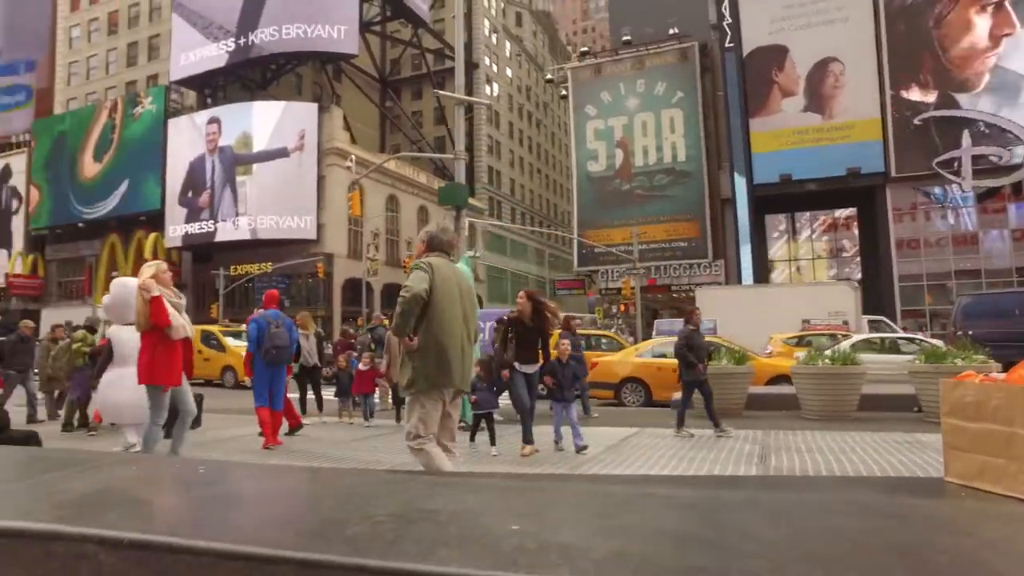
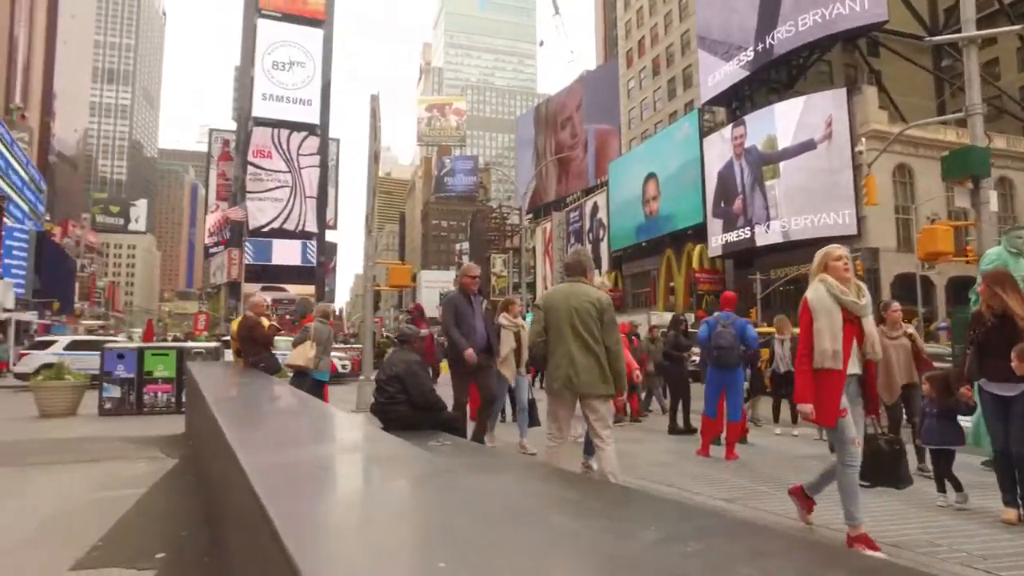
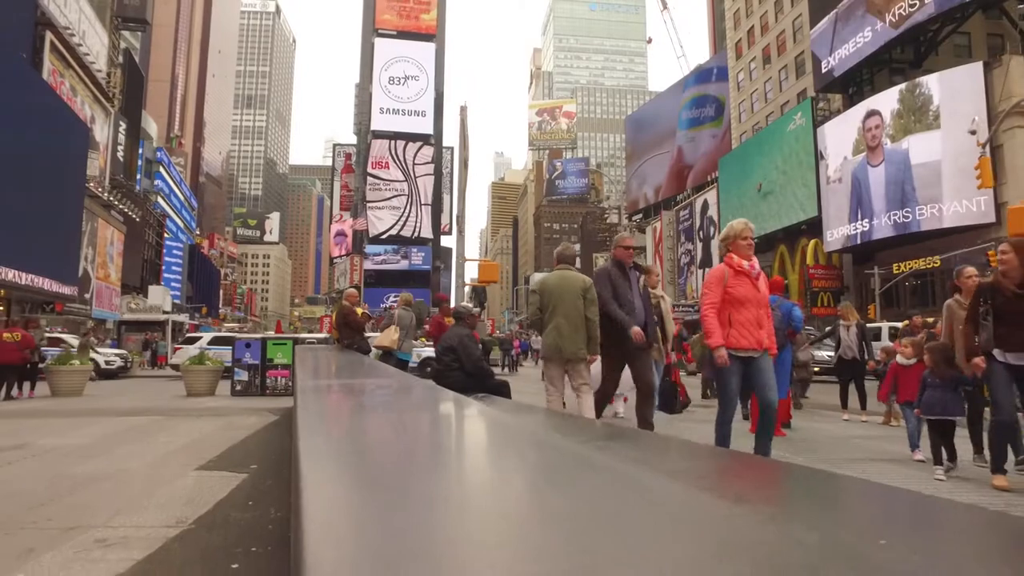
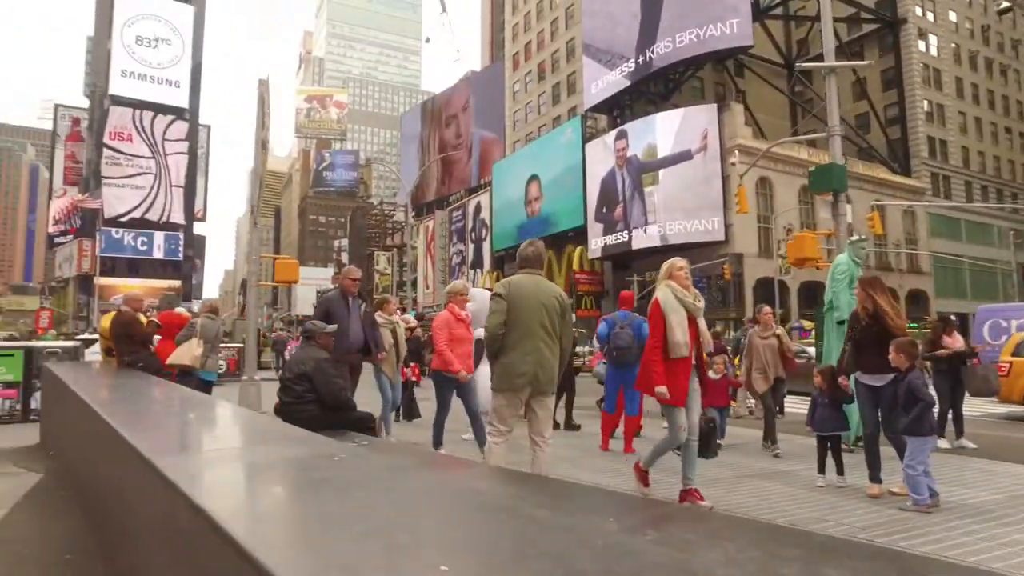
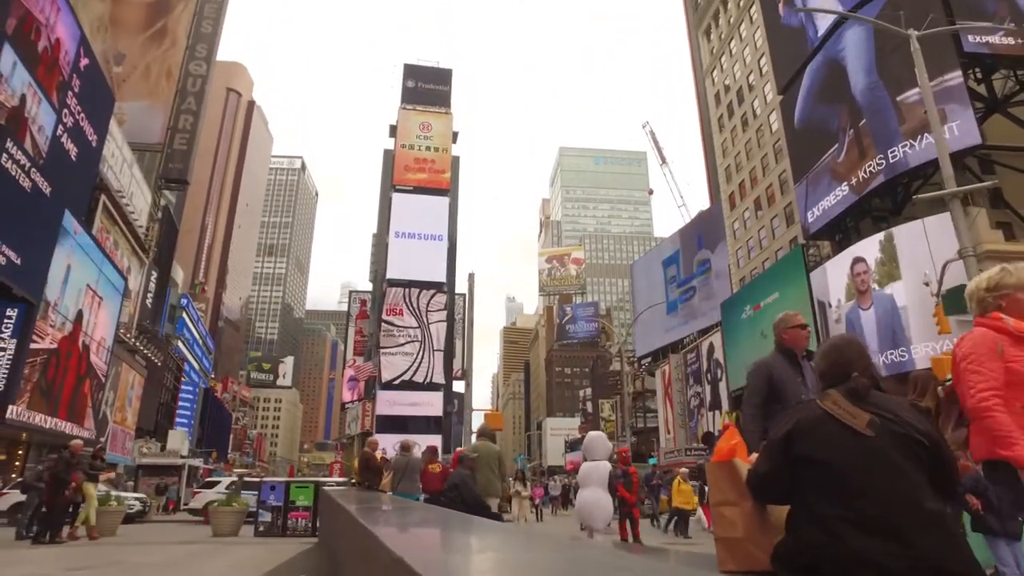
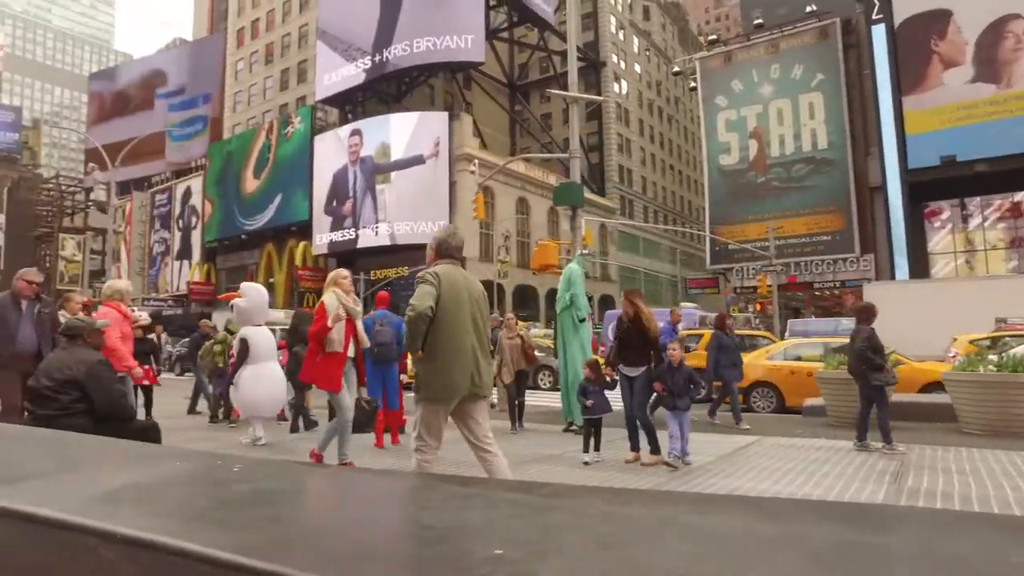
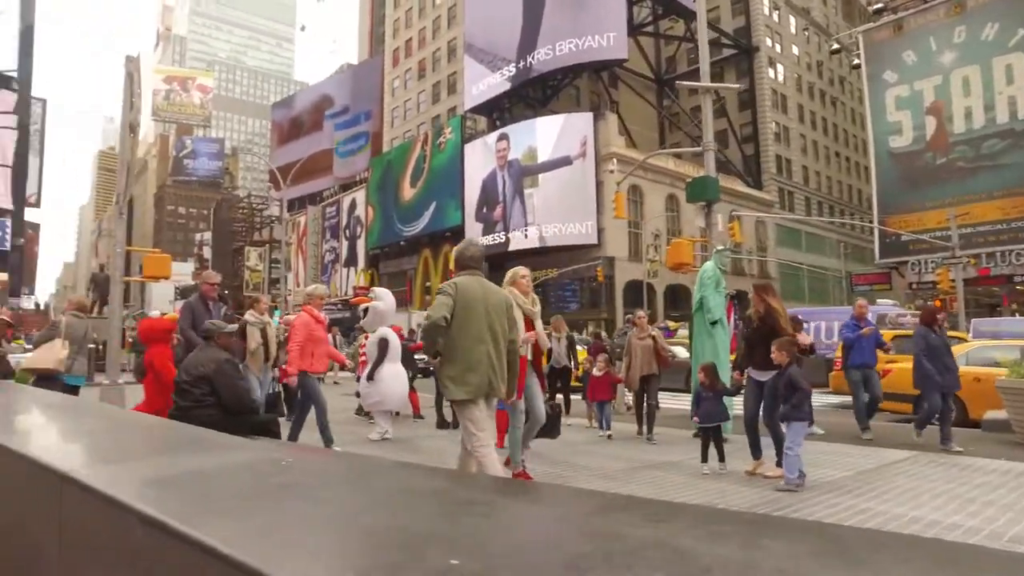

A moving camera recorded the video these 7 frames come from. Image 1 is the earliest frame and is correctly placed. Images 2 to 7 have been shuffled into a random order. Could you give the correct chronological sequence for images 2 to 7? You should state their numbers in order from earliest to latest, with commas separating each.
6, 7, 4, 2, 3, 5
